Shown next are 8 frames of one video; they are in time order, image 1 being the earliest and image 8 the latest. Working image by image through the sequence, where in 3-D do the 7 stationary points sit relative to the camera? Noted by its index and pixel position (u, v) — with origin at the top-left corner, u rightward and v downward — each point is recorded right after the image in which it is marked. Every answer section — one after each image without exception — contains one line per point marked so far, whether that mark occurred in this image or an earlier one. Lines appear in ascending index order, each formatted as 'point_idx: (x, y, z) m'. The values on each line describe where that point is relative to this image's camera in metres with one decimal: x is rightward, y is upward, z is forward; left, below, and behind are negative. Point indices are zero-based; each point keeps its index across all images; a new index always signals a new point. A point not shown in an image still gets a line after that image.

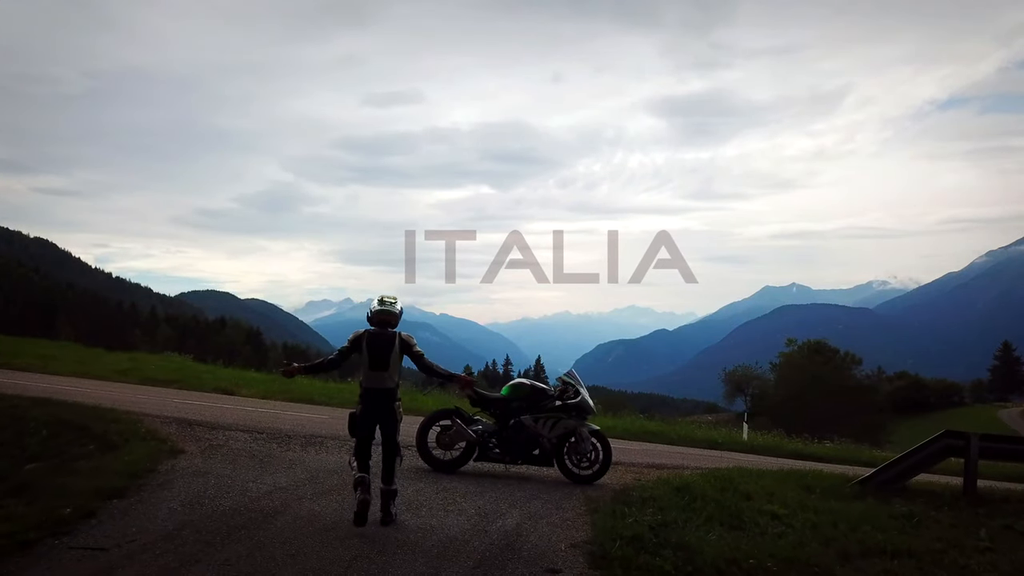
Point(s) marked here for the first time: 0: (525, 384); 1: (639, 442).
0: (+0.2, -1.1, +8.3) m
1: (+3.0, -3.2, +14.7) m
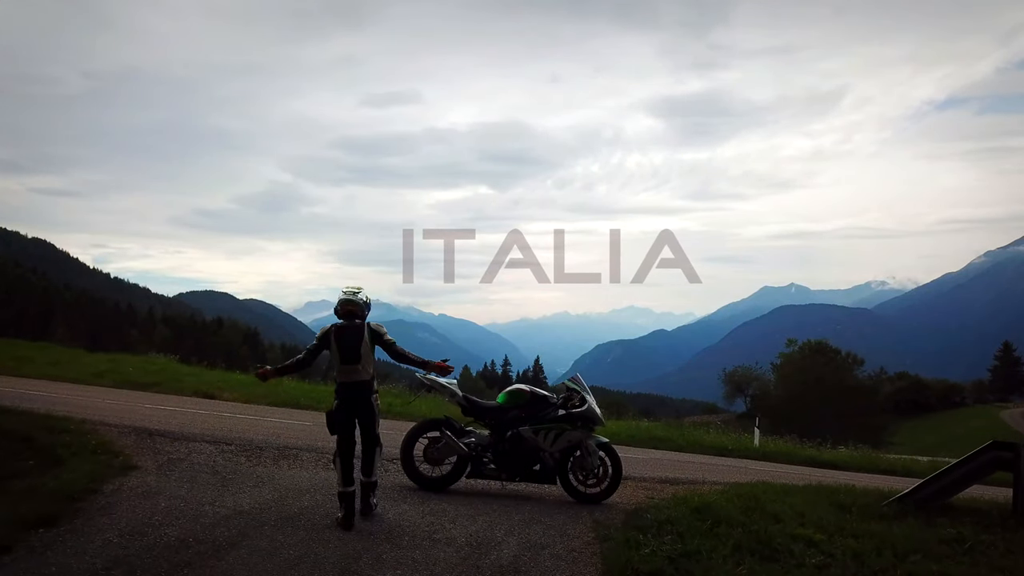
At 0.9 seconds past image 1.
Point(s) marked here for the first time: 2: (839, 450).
0: (+0.1, -1.0, +7.3) m
1: (+2.9, -3.1, +13.8) m
2: (+8.7, -4.3, +19.2) m
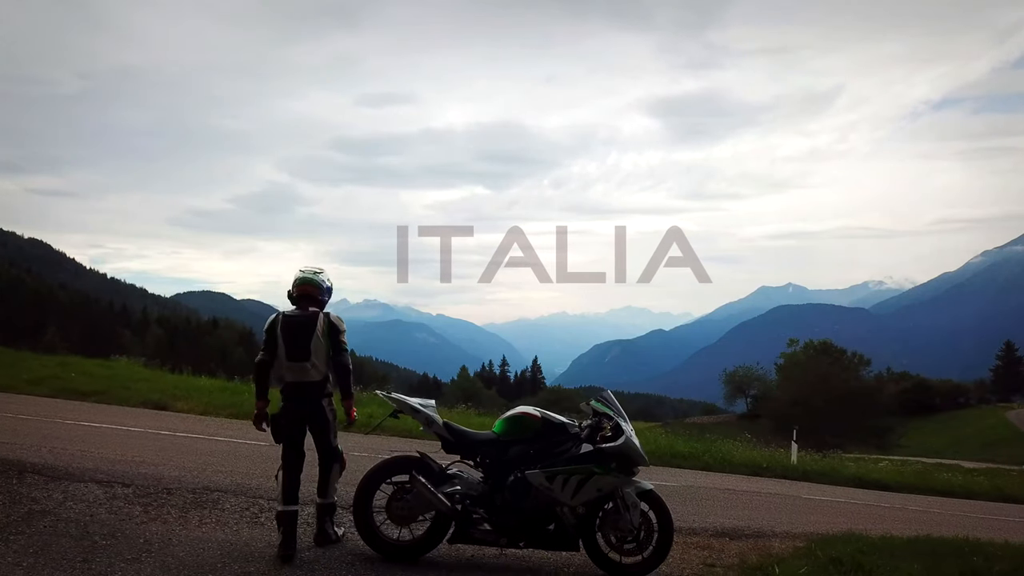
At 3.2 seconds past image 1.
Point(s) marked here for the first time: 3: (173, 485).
0: (+0.2, -0.9, +5.0) m
1: (+2.9, -3.0, +11.5) m
2: (+8.7, -4.1, +17.0) m
3: (-3.0, -1.7, +6.3) m
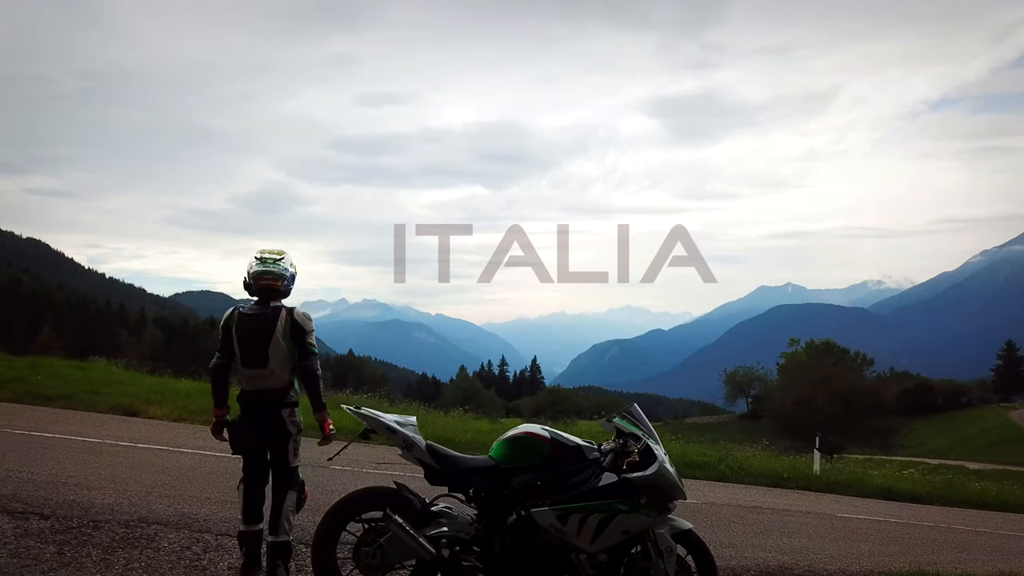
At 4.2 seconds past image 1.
0: (+0.2, -0.8, +4.0) m
1: (+2.9, -2.9, +10.5) m
2: (+8.7, -4.1, +15.9) m
3: (-3.0, -1.7, +5.2) m
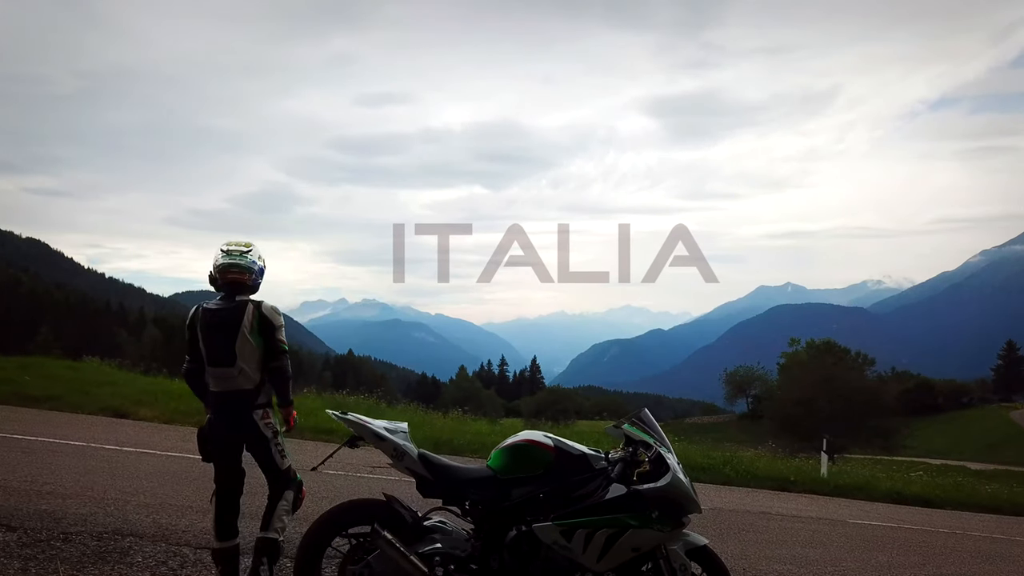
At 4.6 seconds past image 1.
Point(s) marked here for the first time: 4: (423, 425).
0: (+0.2, -0.8, +3.6) m
1: (+2.9, -2.9, +10.1) m
2: (+8.7, -4.0, +15.6) m
3: (-3.0, -1.6, +4.9) m
4: (-1.8, -2.7, +14.4) m
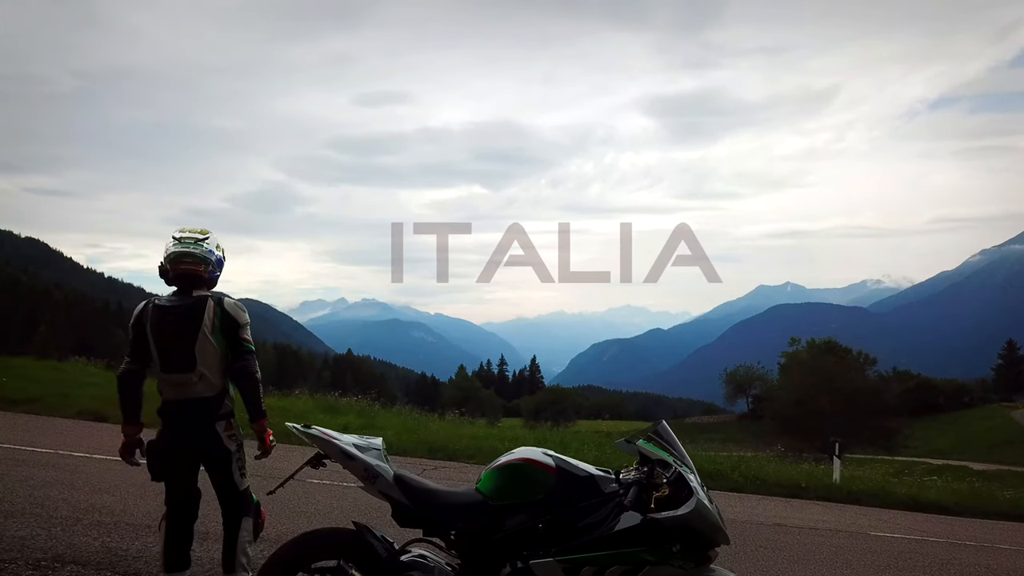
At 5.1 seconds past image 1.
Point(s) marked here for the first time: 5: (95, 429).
0: (+0.1, -0.7, +3.1) m
1: (+2.9, -2.8, +9.6) m
2: (+8.6, -4.0, +15.0) m
3: (-3.0, -1.6, +4.3) m
4: (-1.8, -2.7, +13.8) m
5: (-6.3, -2.1, +10.8) m
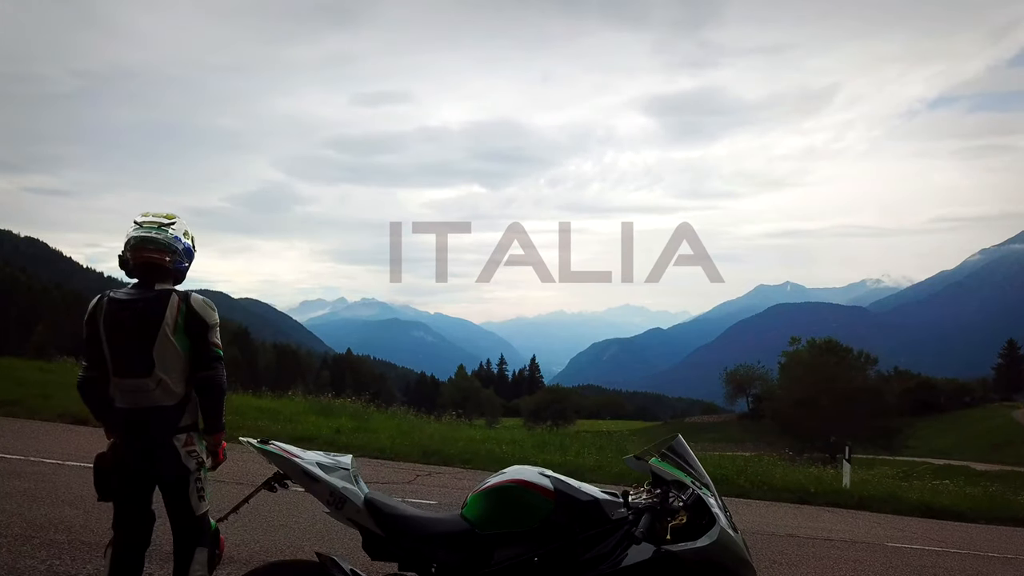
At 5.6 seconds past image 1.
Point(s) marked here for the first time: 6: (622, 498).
0: (+0.1, -0.7, +2.6) m
1: (+2.8, -2.8, +9.1) m
2: (+8.6, -3.9, +14.6) m
3: (-3.0, -1.6, +3.9) m
4: (-1.8, -2.7, +13.4) m
5: (-6.3, -2.1, +10.4) m
6: (+0.4, -0.8, +2.7) m
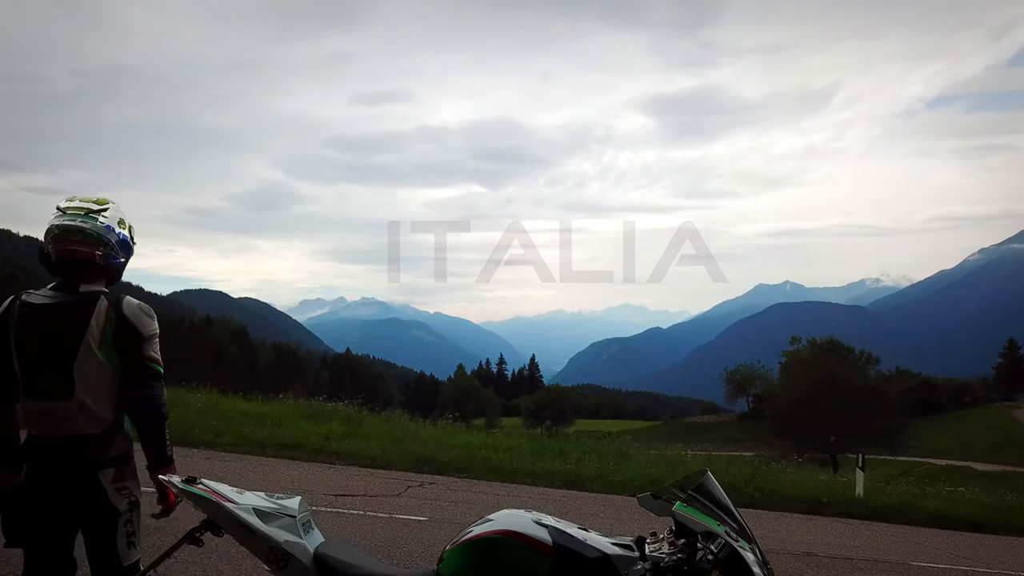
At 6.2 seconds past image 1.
0: (+0.1, -0.7, +2.1) m
1: (+2.8, -2.8, +8.6) m
2: (+8.5, -3.9, +14.0) m
3: (-3.1, -1.6, +3.3) m
4: (-1.9, -2.7, +12.8) m
5: (-6.4, -2.1, +9.8) m
6: (+0.4, -0.8, +2.1) m
